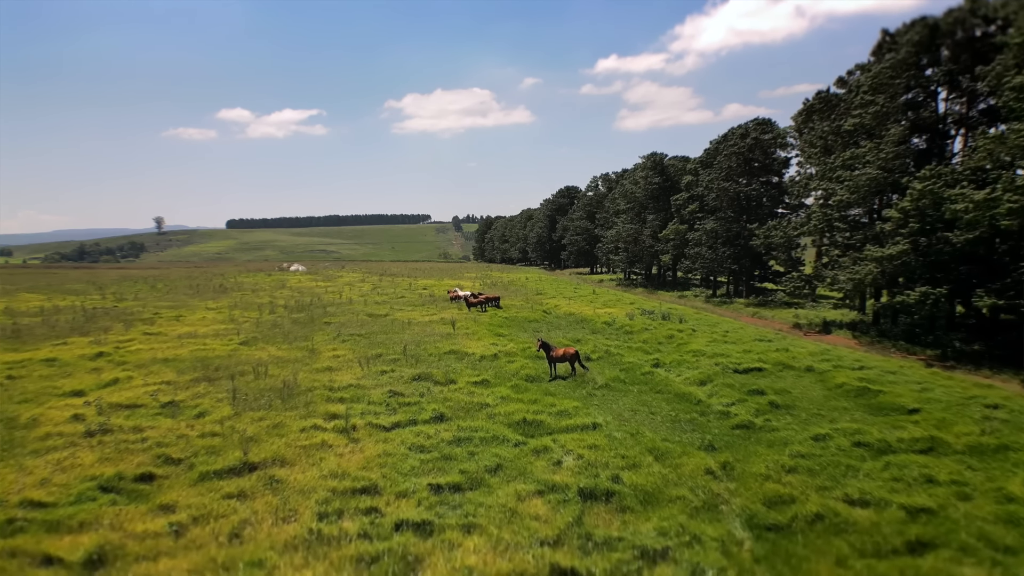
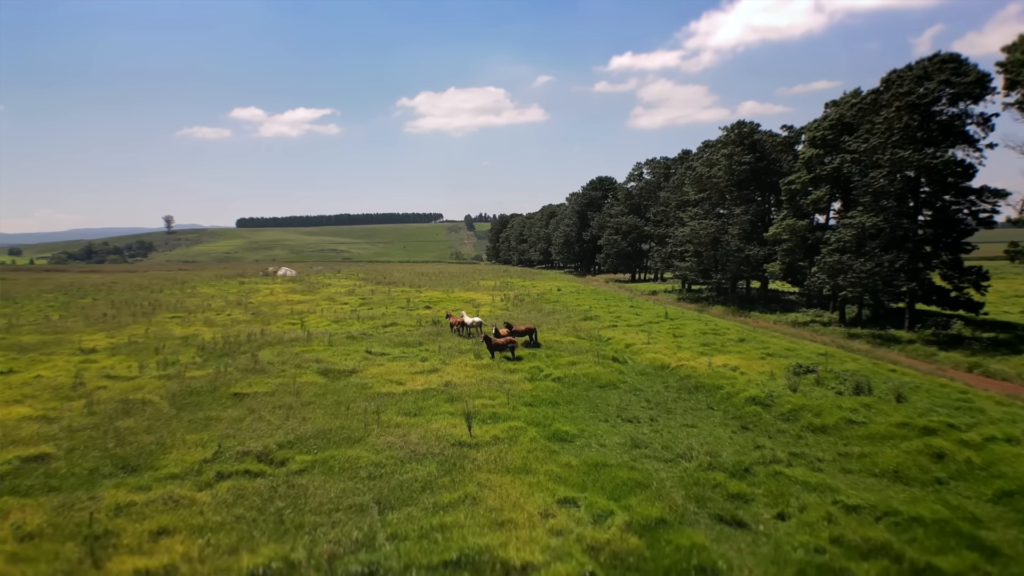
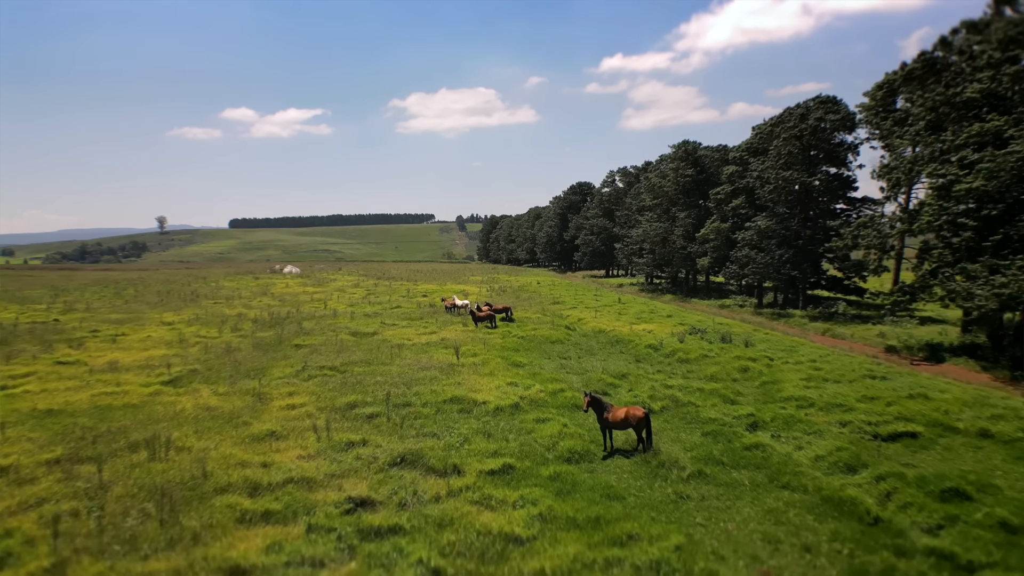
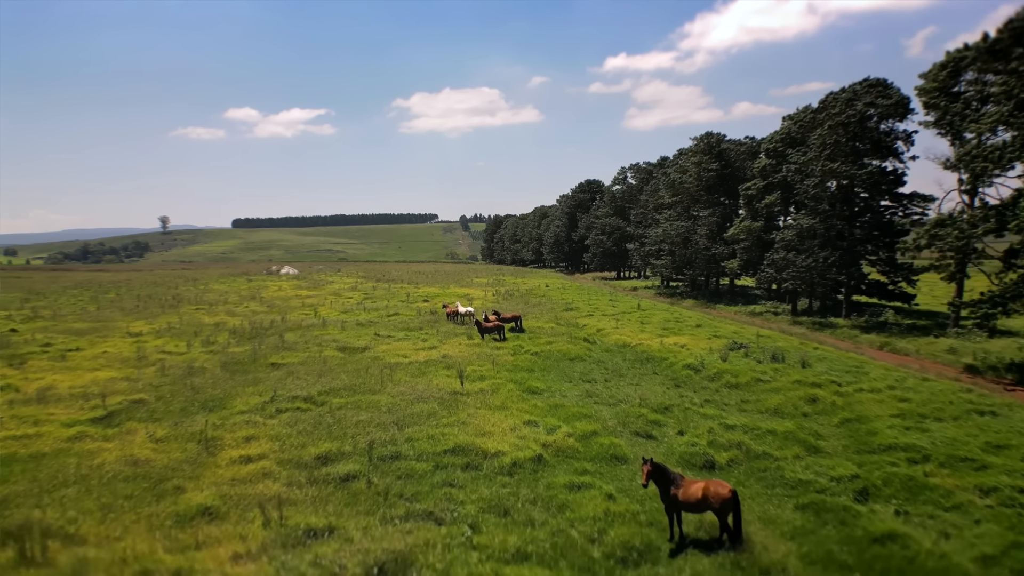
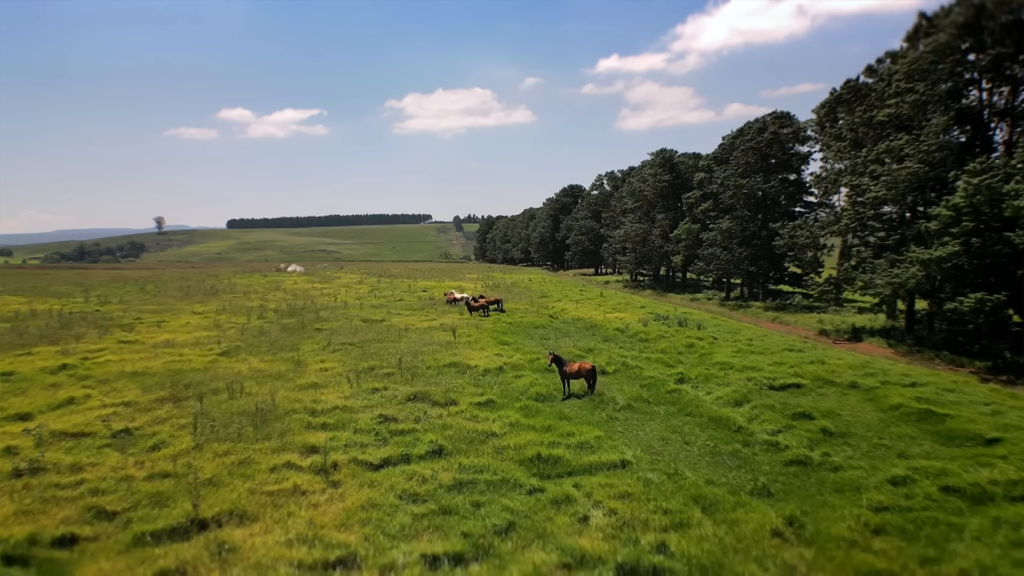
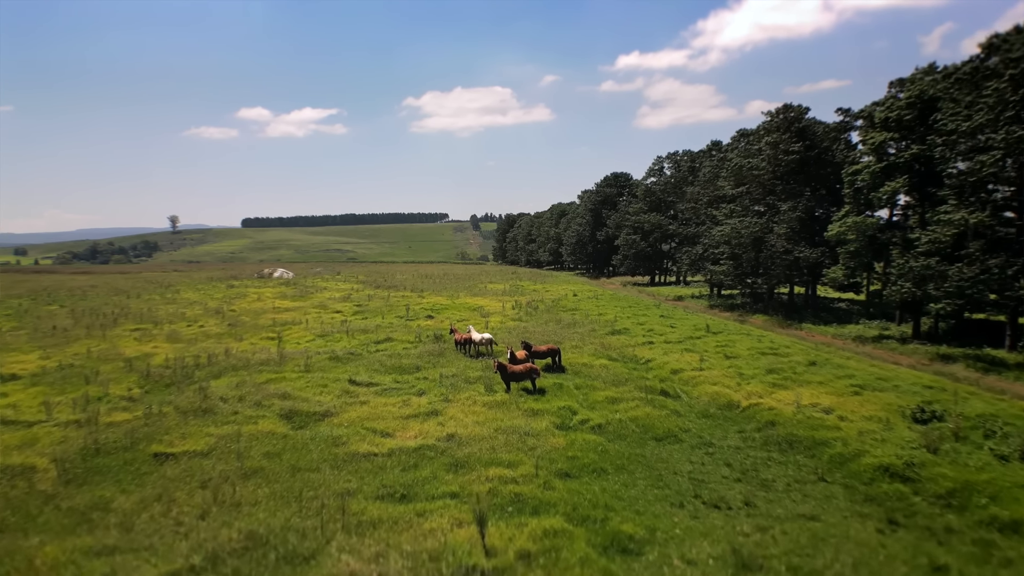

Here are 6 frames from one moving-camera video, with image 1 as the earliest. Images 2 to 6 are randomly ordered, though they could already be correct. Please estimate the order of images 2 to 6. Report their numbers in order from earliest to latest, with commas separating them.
5, 3, 4, 2, 6
